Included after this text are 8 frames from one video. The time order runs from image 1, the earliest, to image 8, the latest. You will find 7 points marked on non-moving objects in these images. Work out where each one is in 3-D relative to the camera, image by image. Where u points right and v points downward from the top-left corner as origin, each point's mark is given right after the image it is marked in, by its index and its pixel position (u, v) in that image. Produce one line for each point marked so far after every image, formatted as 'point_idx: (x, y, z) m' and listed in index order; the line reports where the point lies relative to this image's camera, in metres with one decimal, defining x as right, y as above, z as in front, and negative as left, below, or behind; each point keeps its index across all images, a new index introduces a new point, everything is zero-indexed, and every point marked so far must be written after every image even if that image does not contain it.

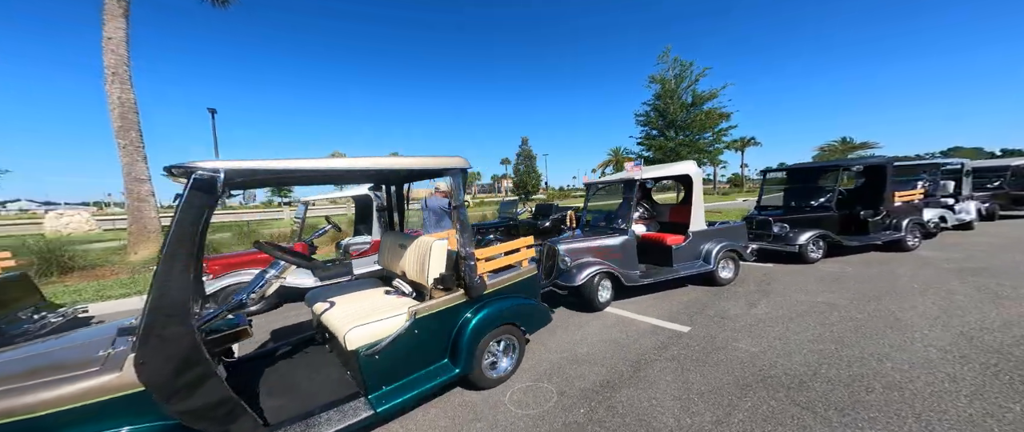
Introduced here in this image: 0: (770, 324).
0: (+2.6, -1.1, +3.2) m
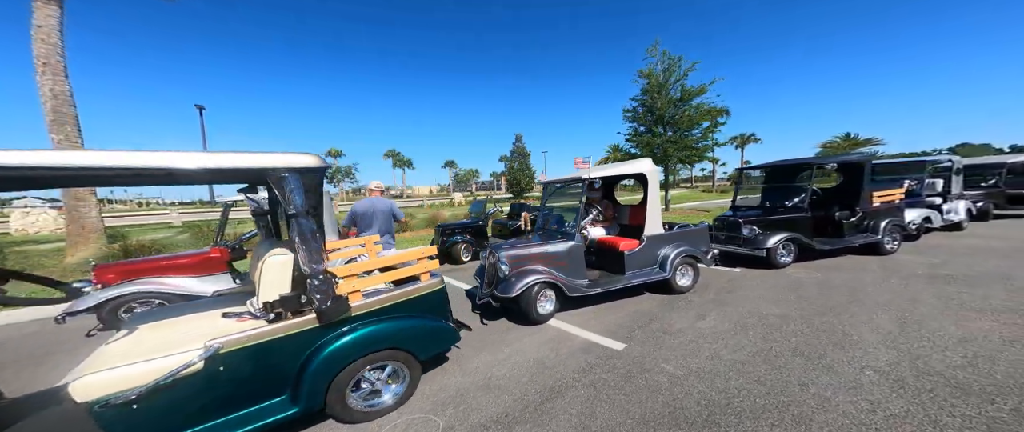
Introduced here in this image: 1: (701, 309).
0: (+1.8, -1.2, +2.9) m
1: (+2.3, -1.2, +3.9) m
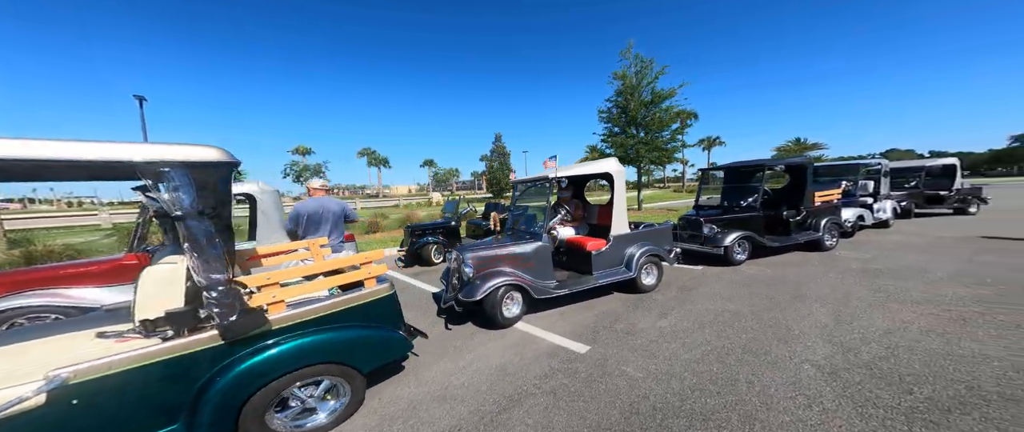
0: (+1.4, -1.2, +2.9) m
1: (+1.9, -1.2, +4.0) m
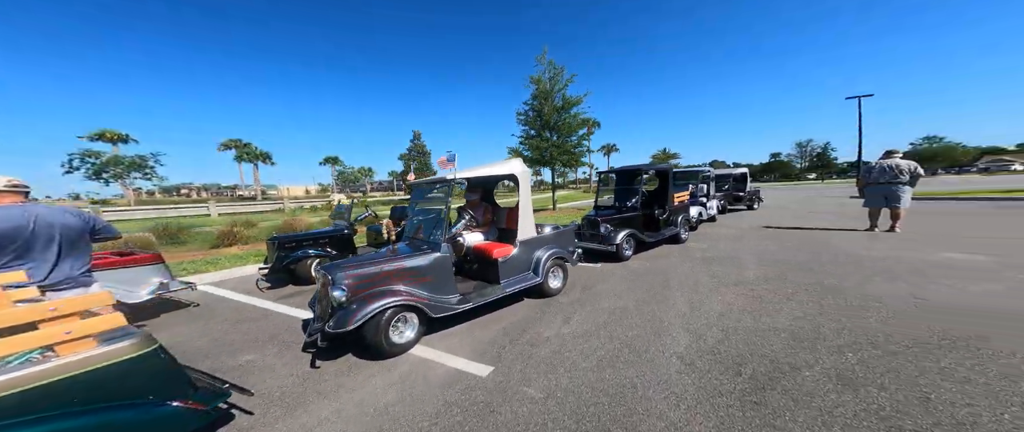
0: (+0.5, -1.2, +2.8) m
1: (+0.7, -1.2, +4.0) m
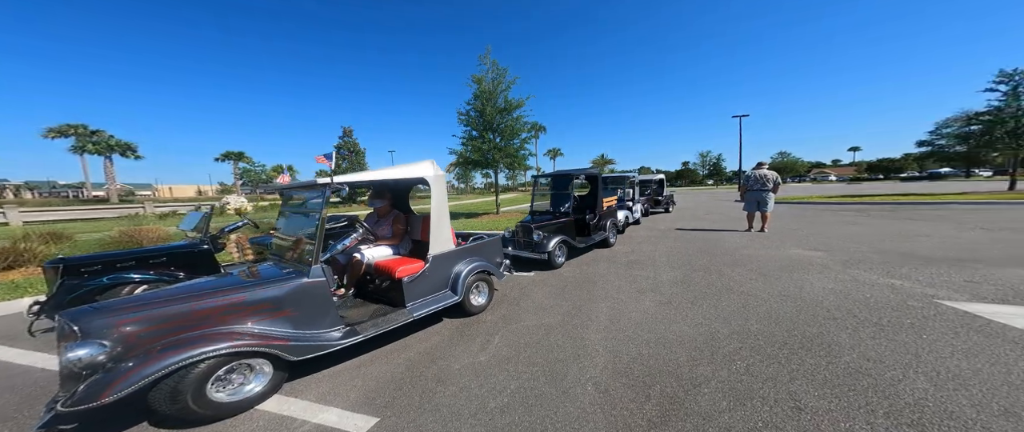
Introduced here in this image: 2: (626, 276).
0: (-0.3, -1.4, +2.5) m
1: (-0.3, -1.3, +3.6) m
2: (+2.1, -1.1, +5.8) m
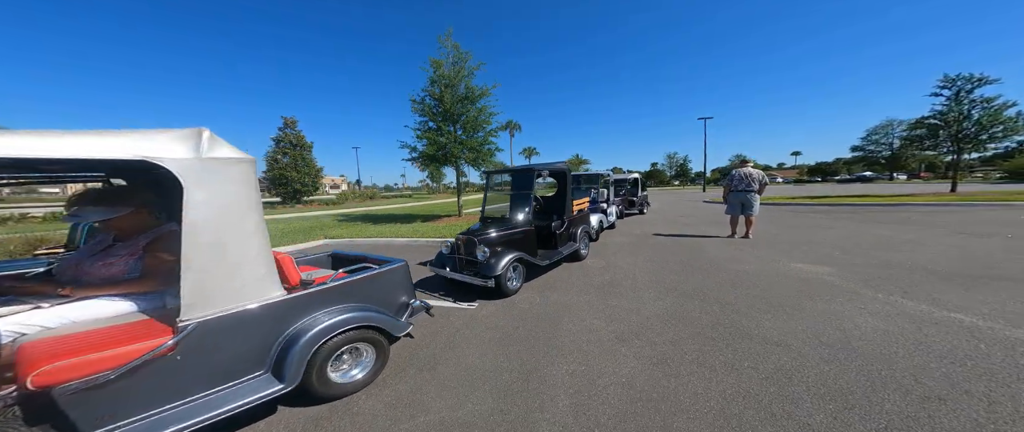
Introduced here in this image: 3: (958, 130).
0: (-0.9, -1.5, +0.7) m
1: (-1.1, -1.5, +1.8) m
2: (+1.1, -1.2, +4.2) m
3: (+25.7, +5.0, +18.3) m
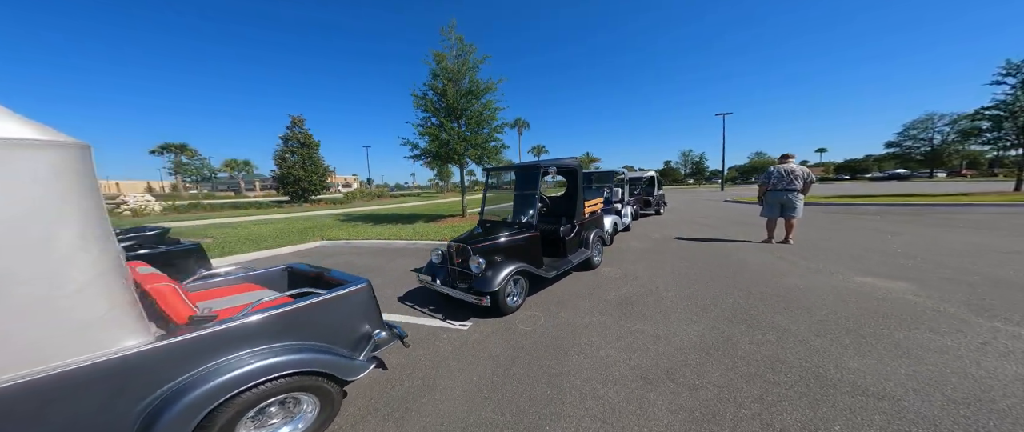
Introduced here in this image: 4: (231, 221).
0: (-1.1, -1.5, 0.0) m
1: (-1.2, -1.5, +1.1) m
2: (+1.1, -1.3, +3.4) m
3: (+26.4, +4.9, +16.3) m
4: (-11.2, -0.2, +12.7) m
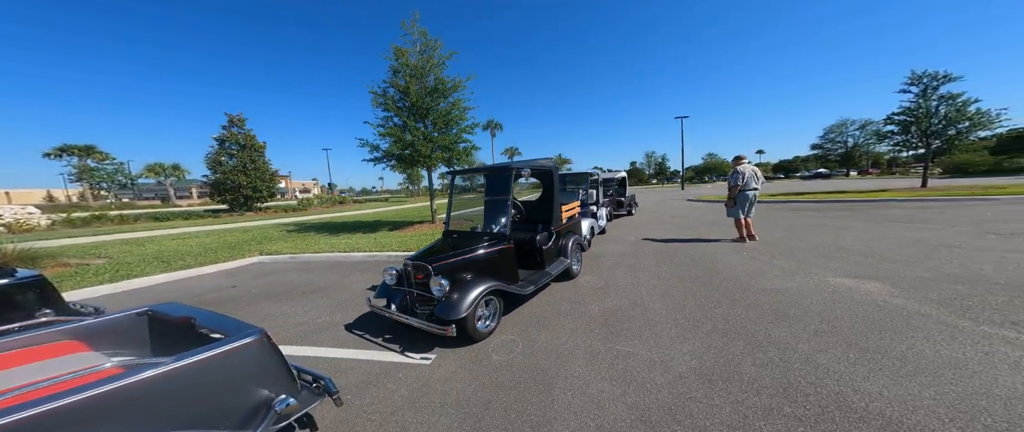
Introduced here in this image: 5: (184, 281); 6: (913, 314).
0: (-0.9, -1.6, -0.7) m
1: (-1.2, -1.6, +0.4) m
2: (+0.9, -1.3, +2.9) m
3: (+24.4, +5.3, +18.6) m
4: (-12.4, -0.6, +10.8) m
5: (-6.3, -1.3, +6.1) m
6: (+4.3, -1.1, +3.4) m
